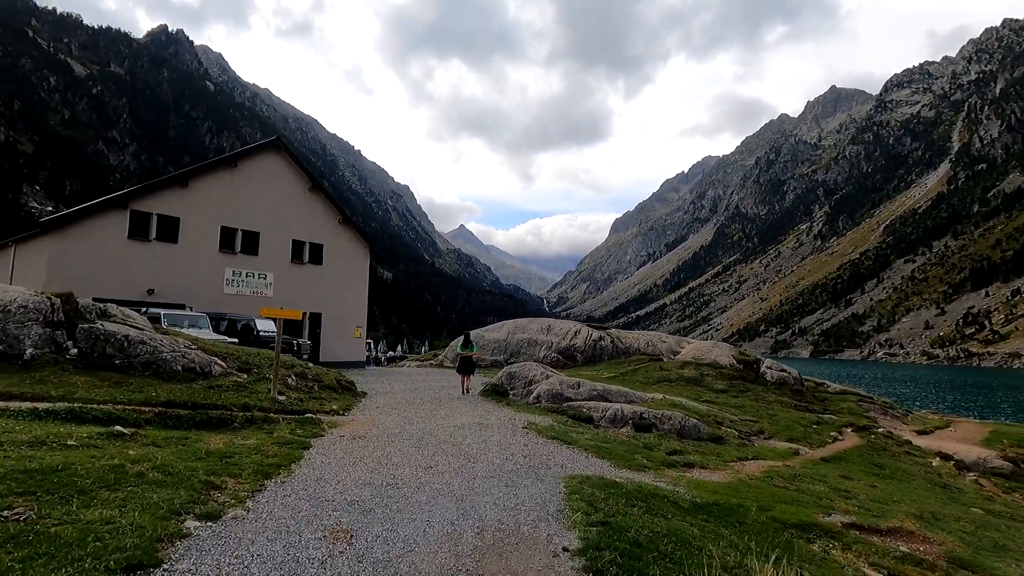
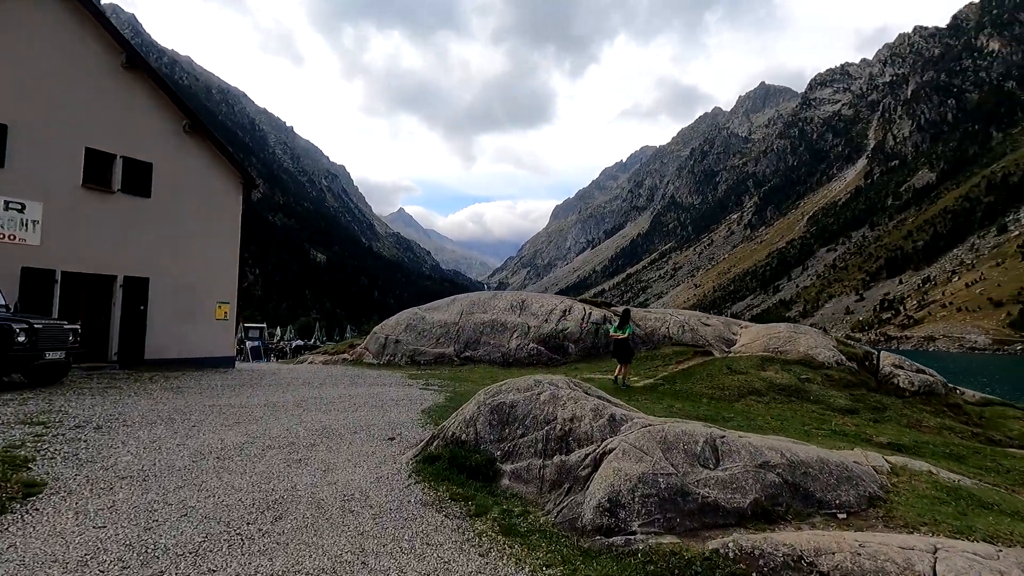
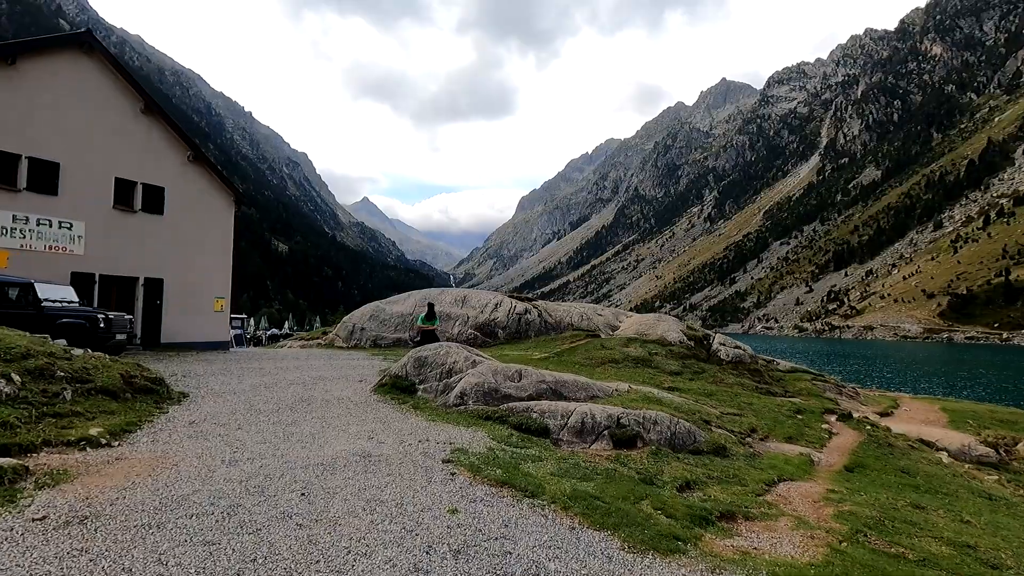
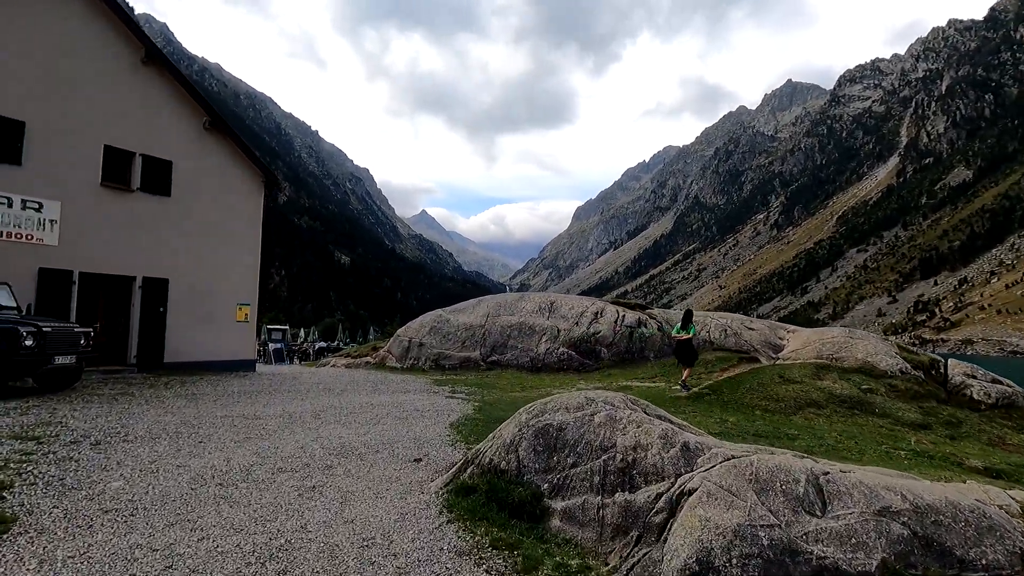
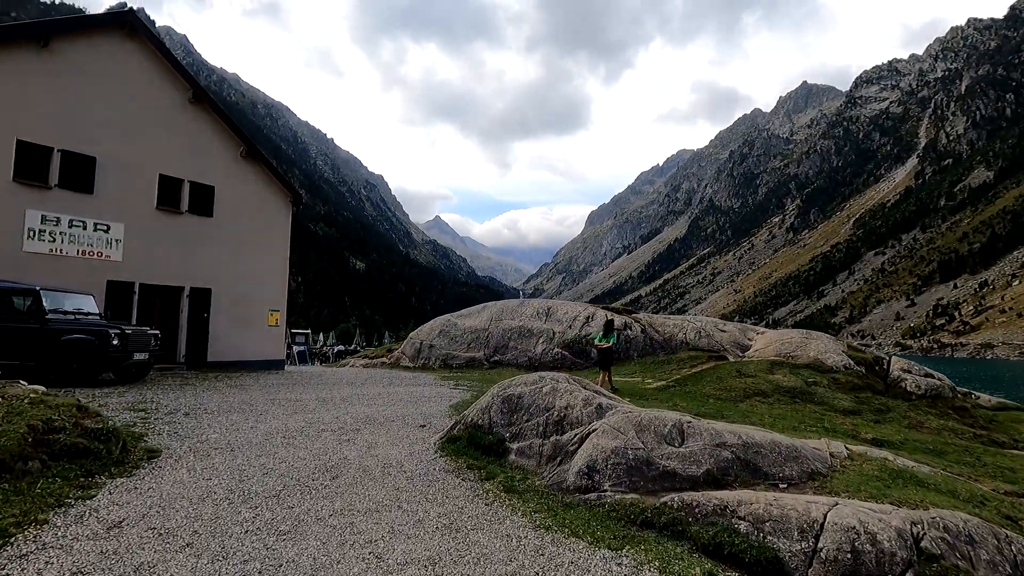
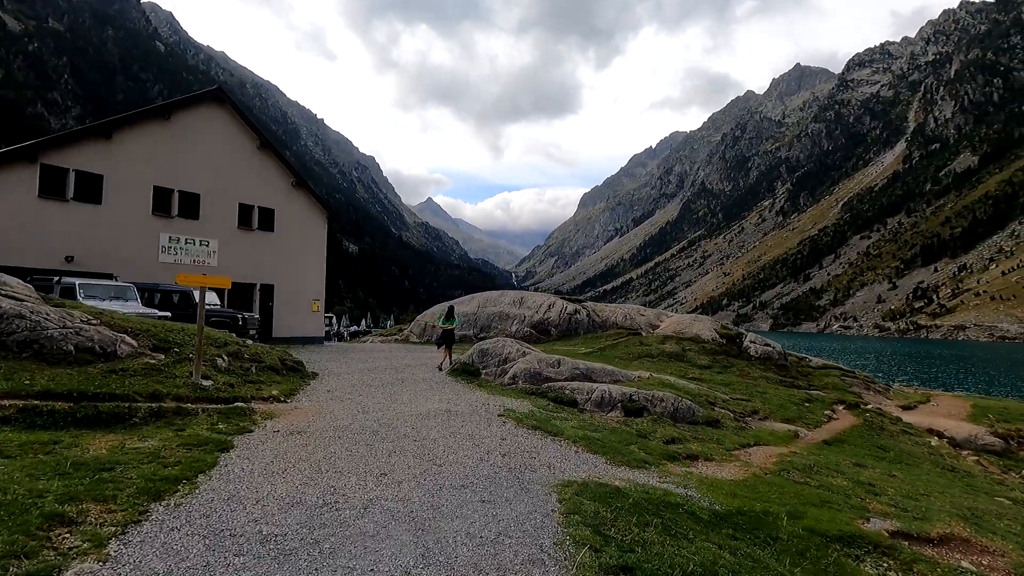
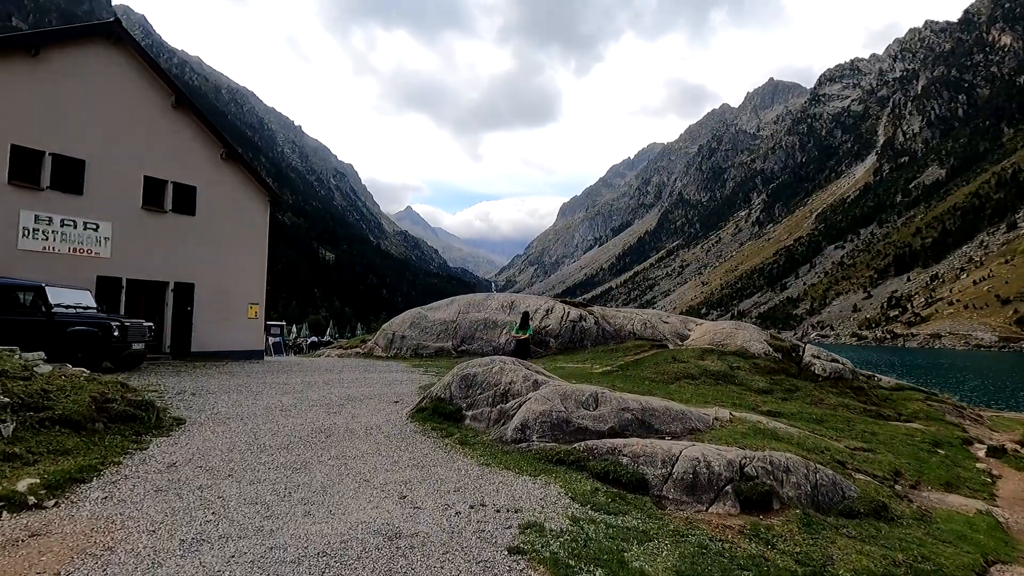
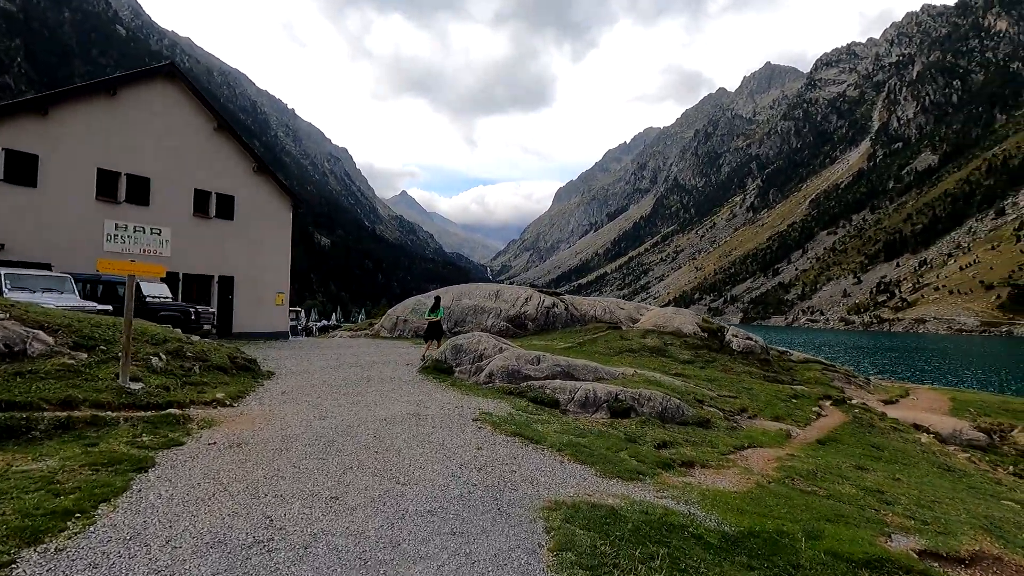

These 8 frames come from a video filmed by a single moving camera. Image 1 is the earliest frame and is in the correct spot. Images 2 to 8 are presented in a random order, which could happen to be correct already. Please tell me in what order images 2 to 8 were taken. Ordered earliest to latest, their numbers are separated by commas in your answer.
6, 8, 3, 7, 5, 2, 4
